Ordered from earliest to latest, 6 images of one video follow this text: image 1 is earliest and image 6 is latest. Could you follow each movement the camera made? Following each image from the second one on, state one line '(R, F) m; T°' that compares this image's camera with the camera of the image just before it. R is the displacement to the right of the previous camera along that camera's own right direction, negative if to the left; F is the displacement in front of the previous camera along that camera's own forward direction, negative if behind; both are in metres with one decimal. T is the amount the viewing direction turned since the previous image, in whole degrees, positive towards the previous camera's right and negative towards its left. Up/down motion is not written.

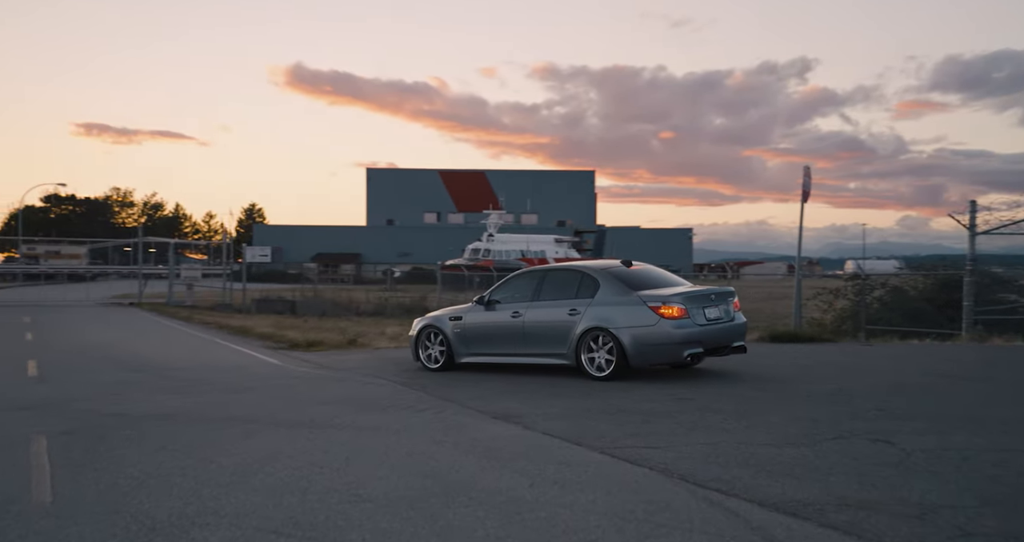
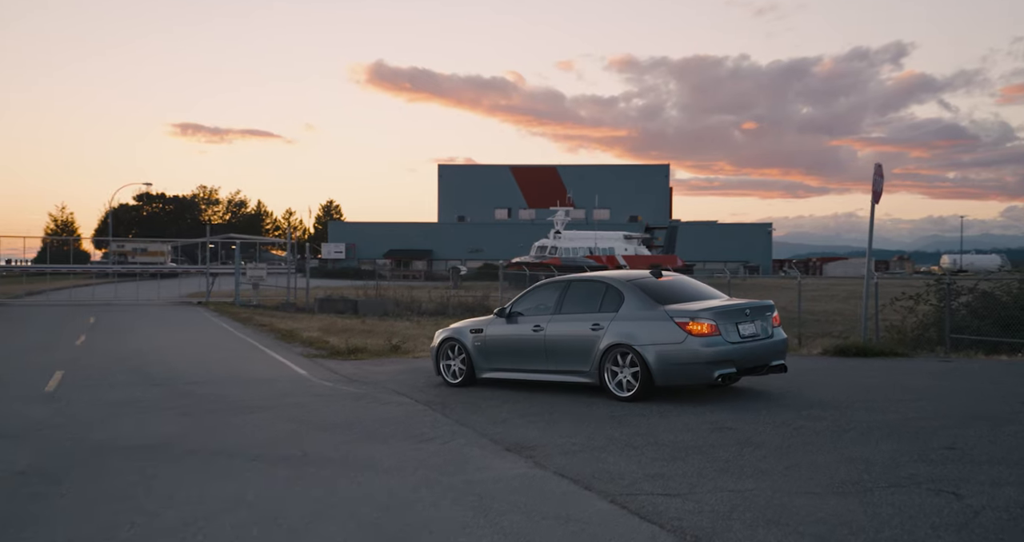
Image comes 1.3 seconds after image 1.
(+0.5, +0.6) m; -5°
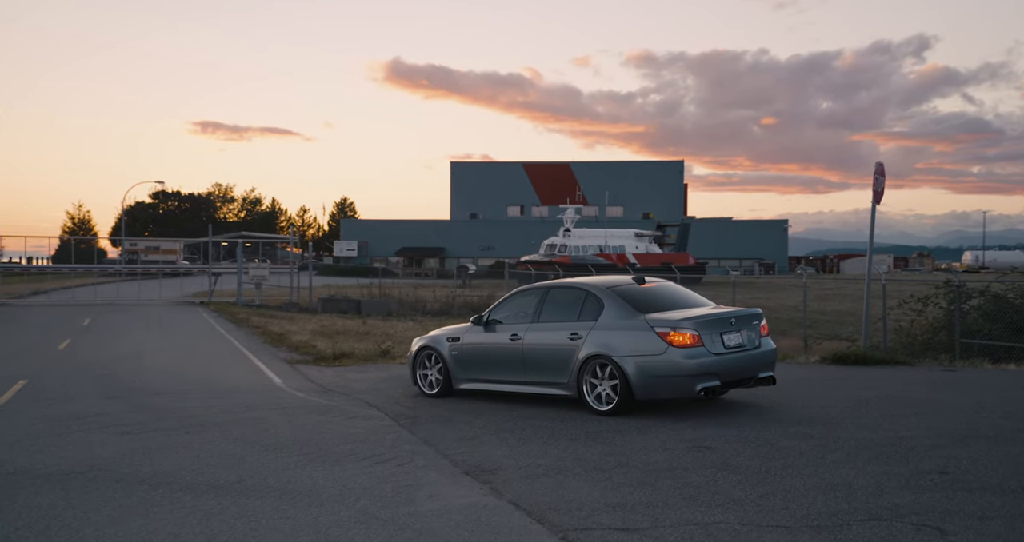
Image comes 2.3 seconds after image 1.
(+0.4, +0.4) m; -1°
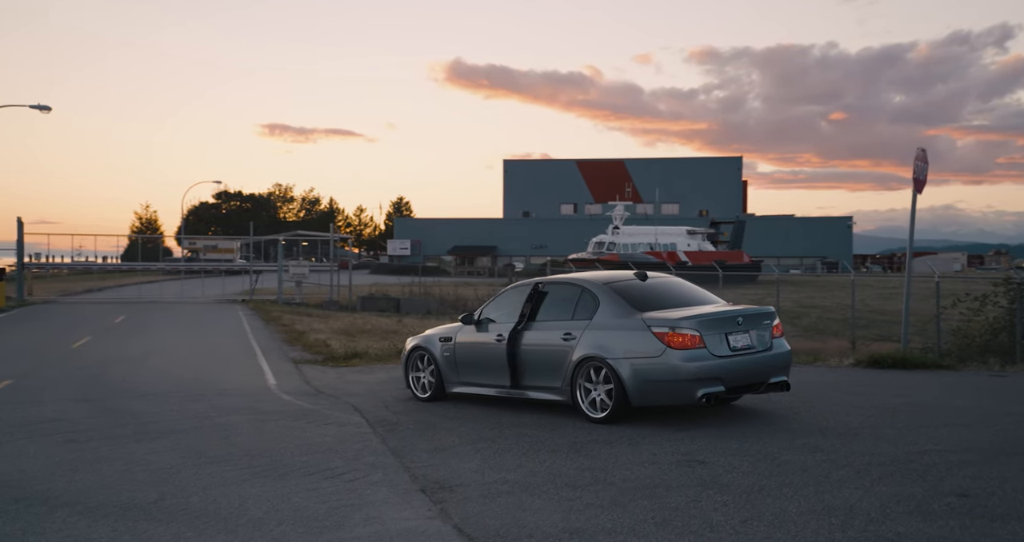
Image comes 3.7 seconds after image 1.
(+0.7, +0.6) m; -3°
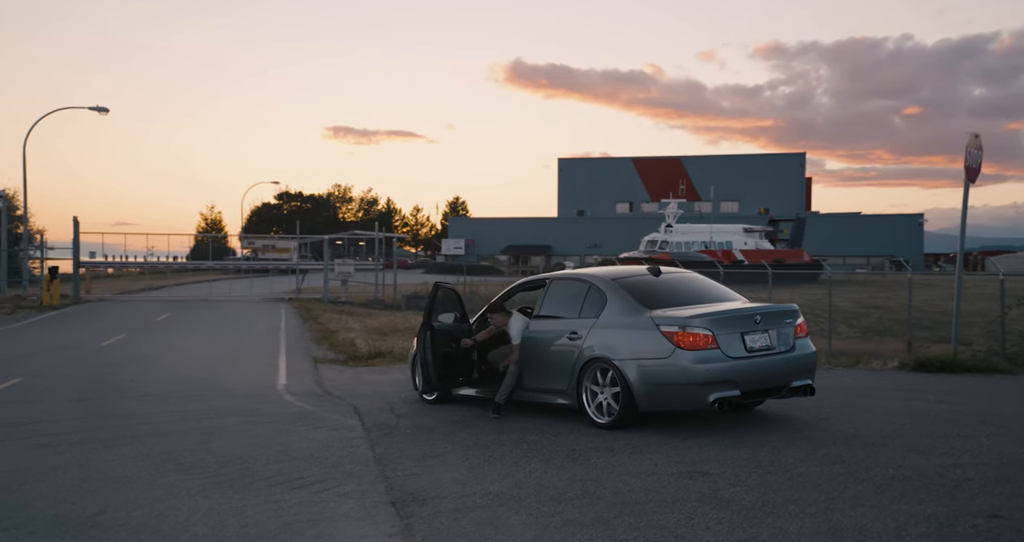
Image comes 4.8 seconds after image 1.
(+0.5, +0.5) m; -4°
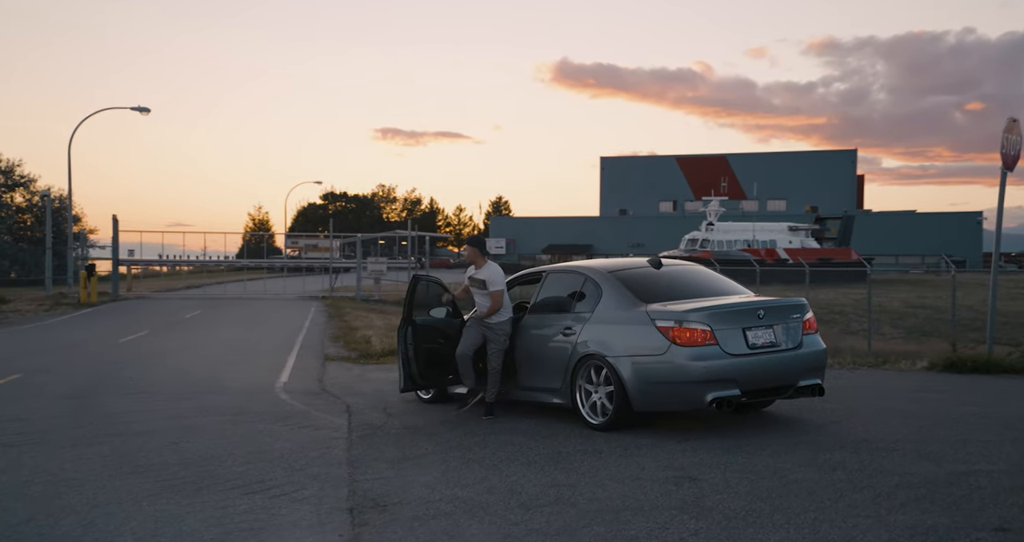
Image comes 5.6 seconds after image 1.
(+0.5, +0.3) m; -3°
